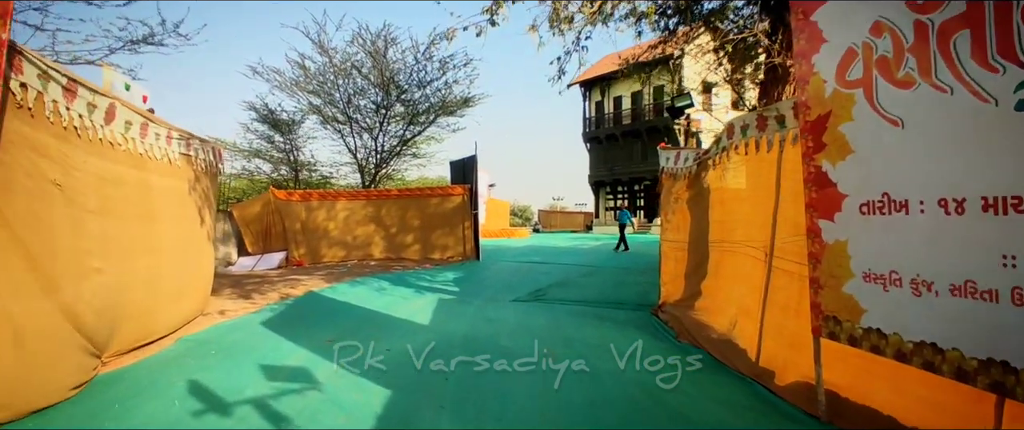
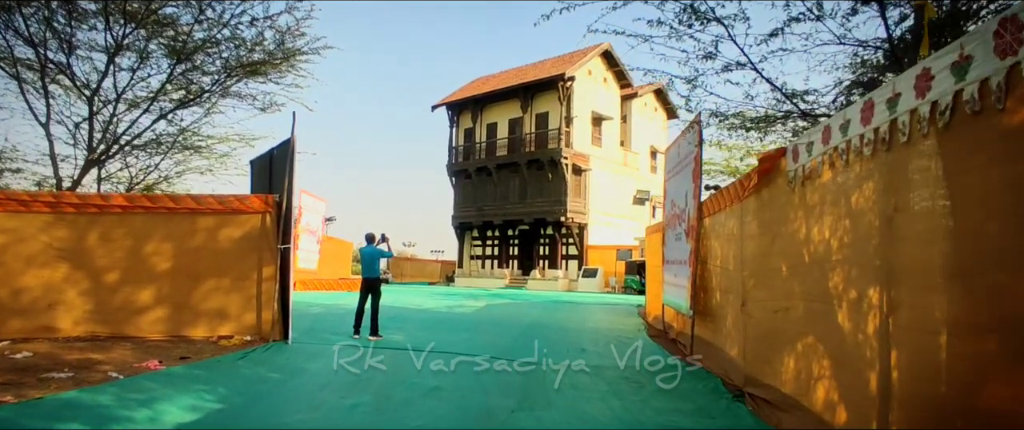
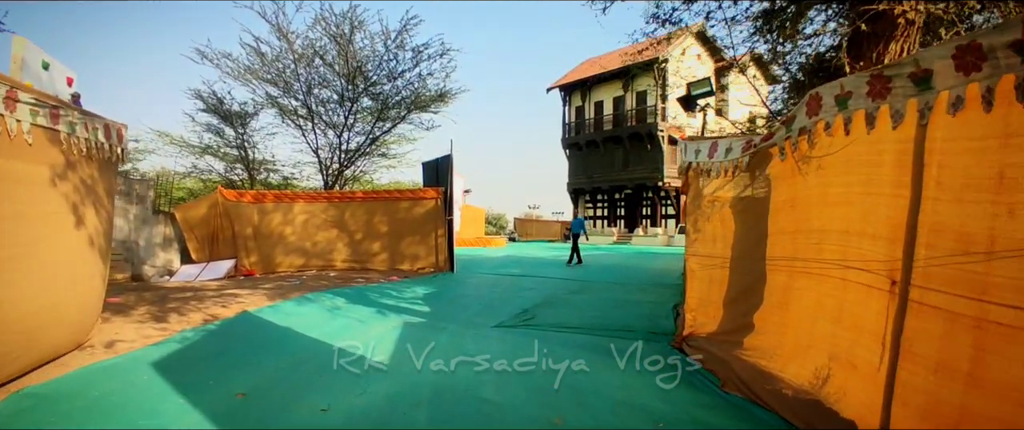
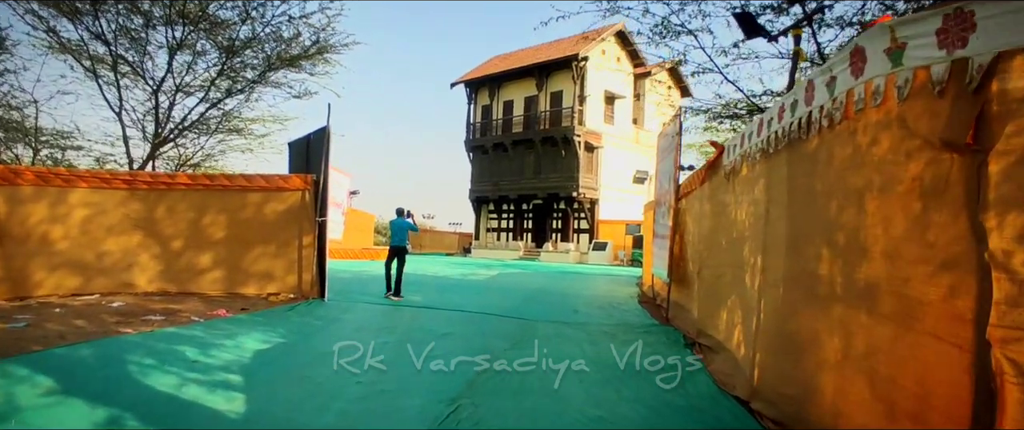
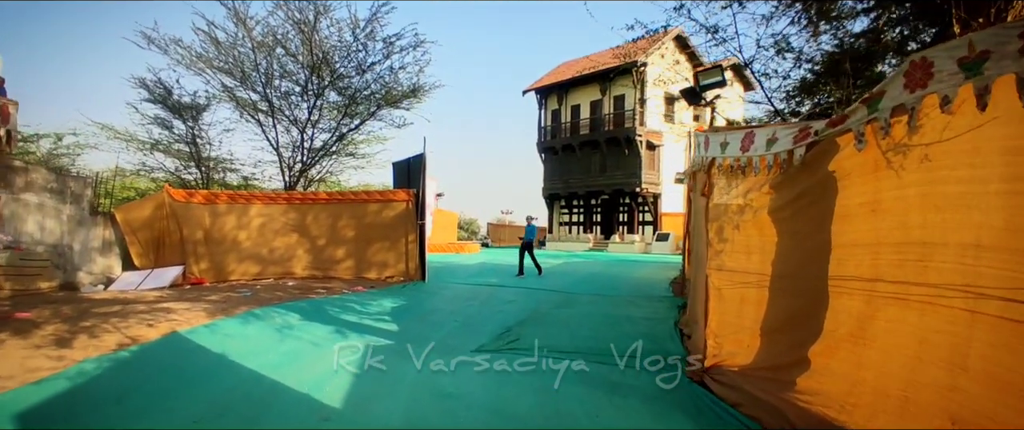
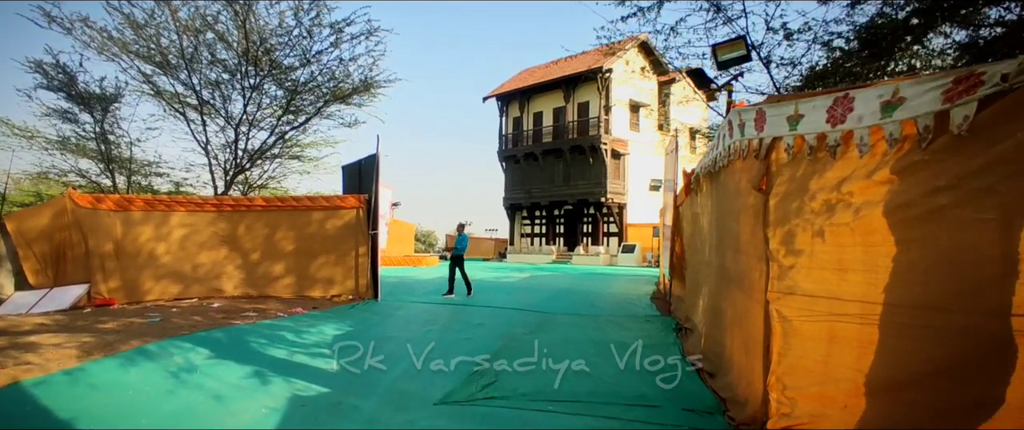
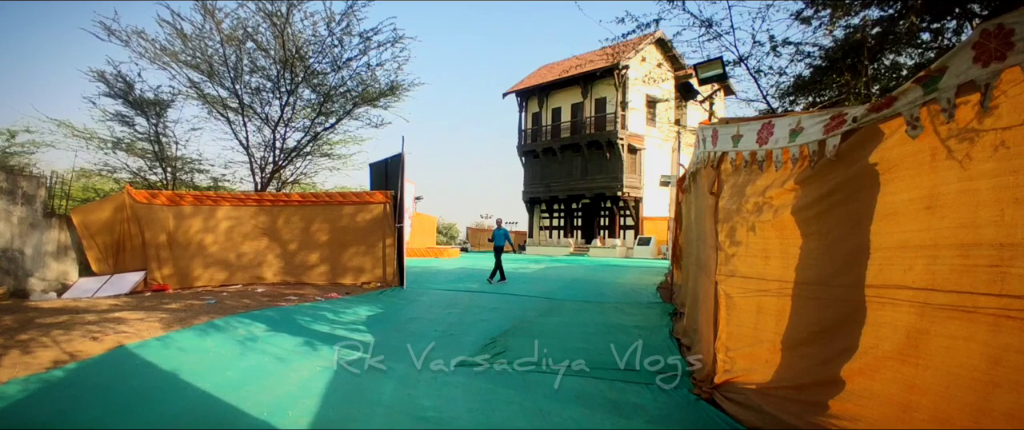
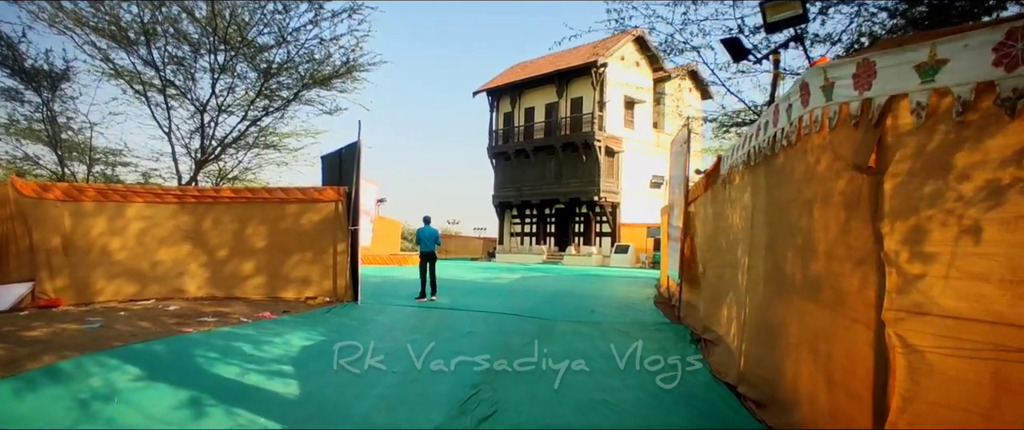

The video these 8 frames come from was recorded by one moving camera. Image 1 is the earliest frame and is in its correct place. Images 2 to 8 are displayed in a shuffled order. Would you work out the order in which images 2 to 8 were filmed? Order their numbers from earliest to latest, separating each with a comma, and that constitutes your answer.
3, 5, 7, 6, 8, 4, 2
